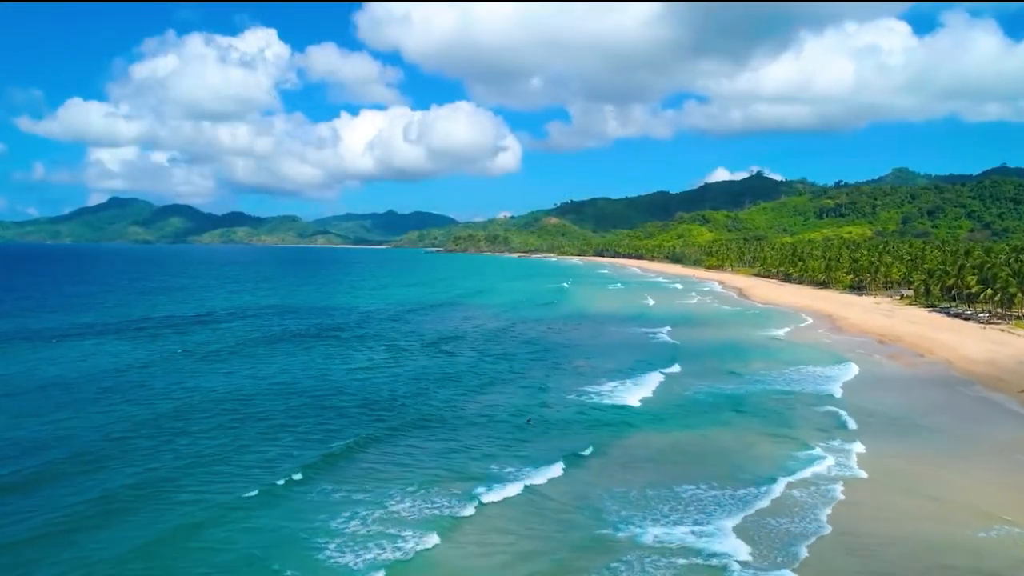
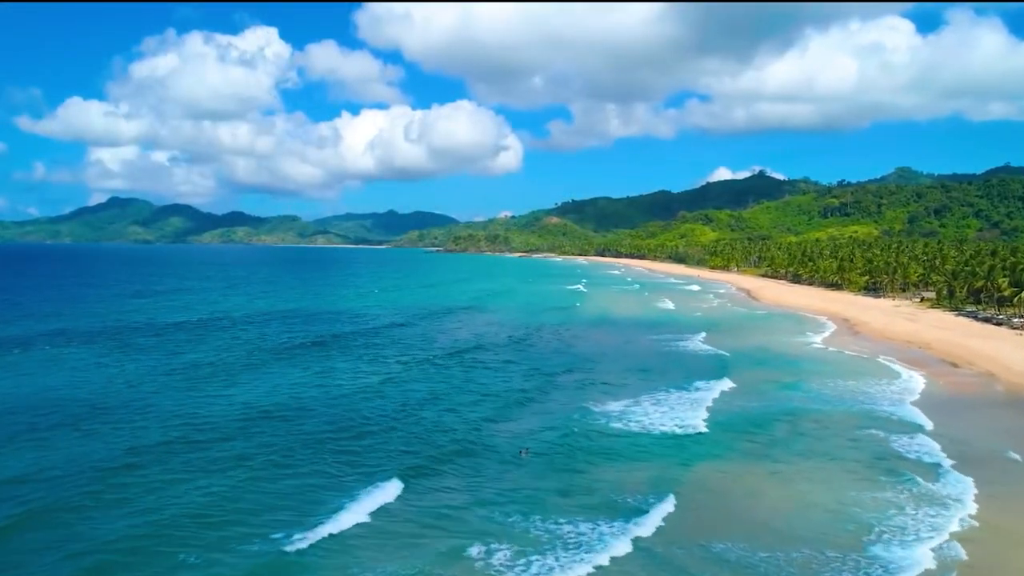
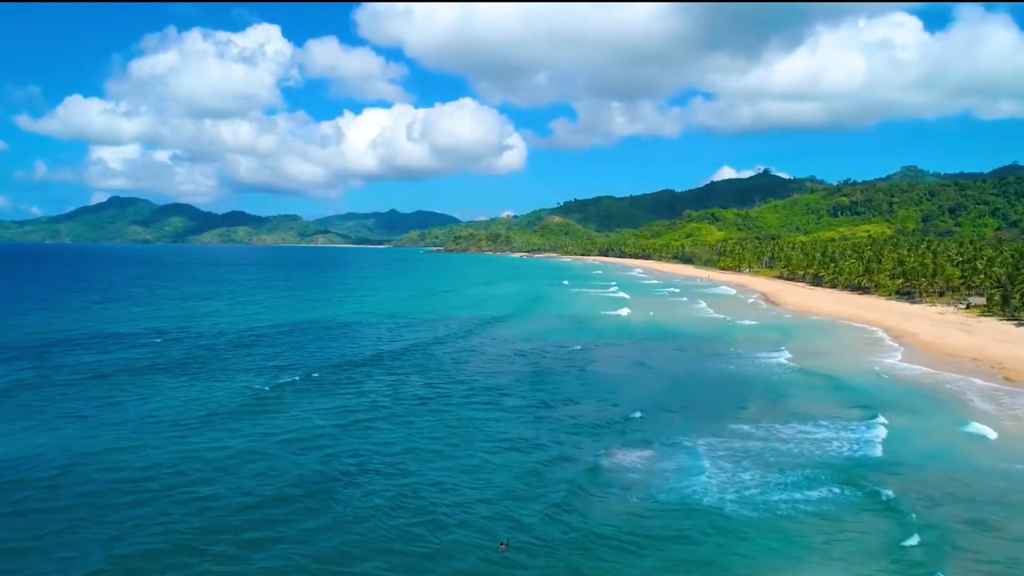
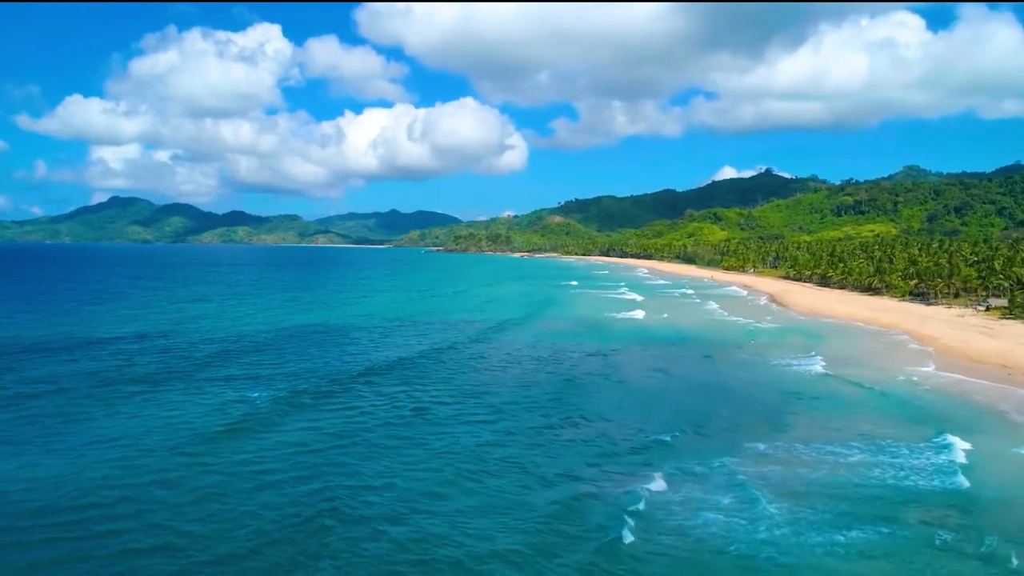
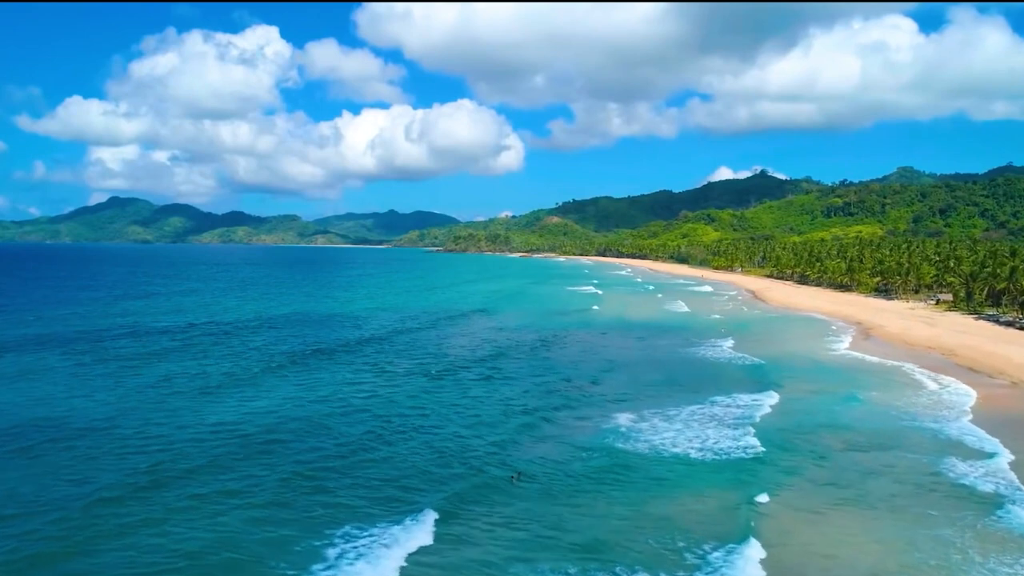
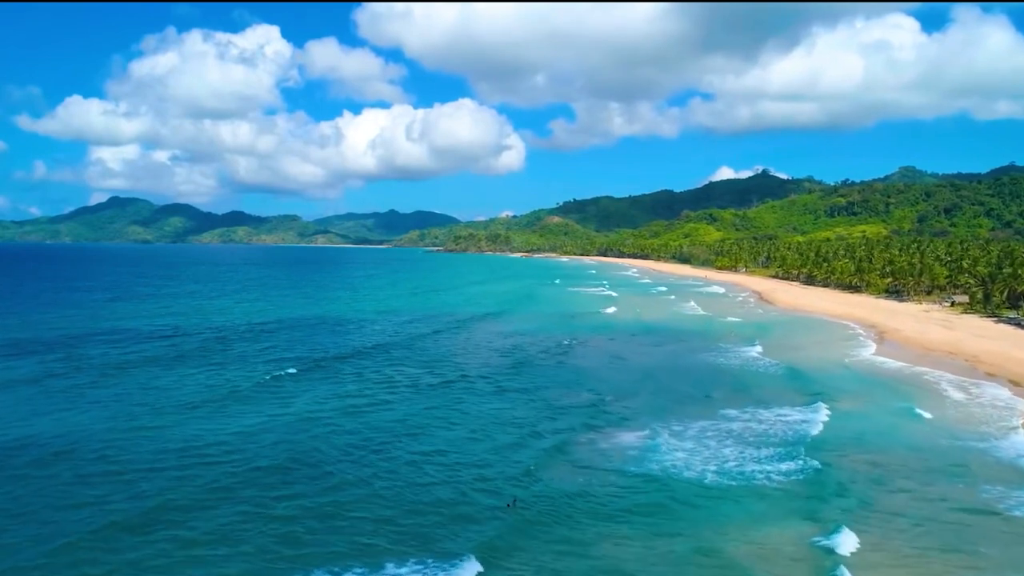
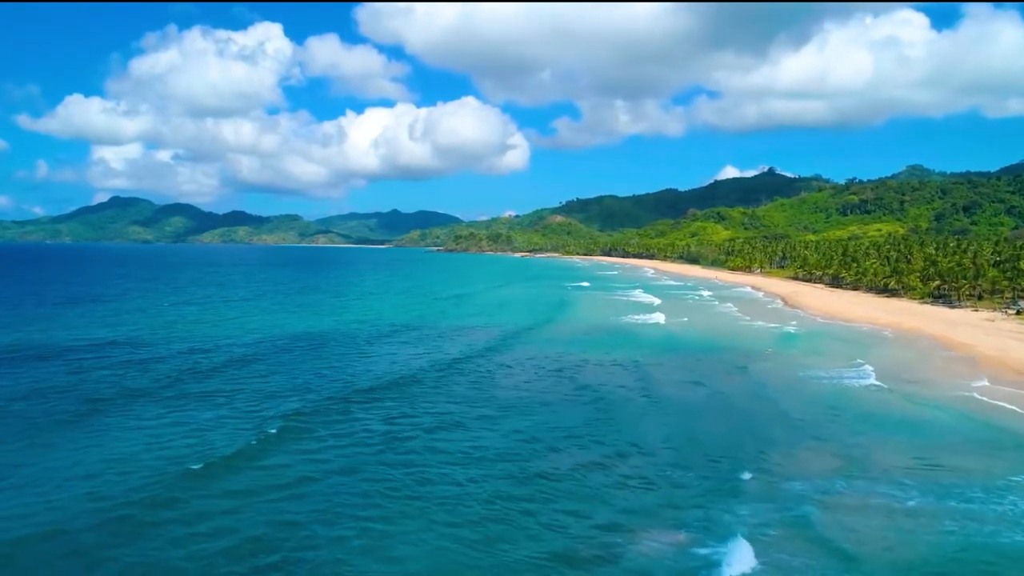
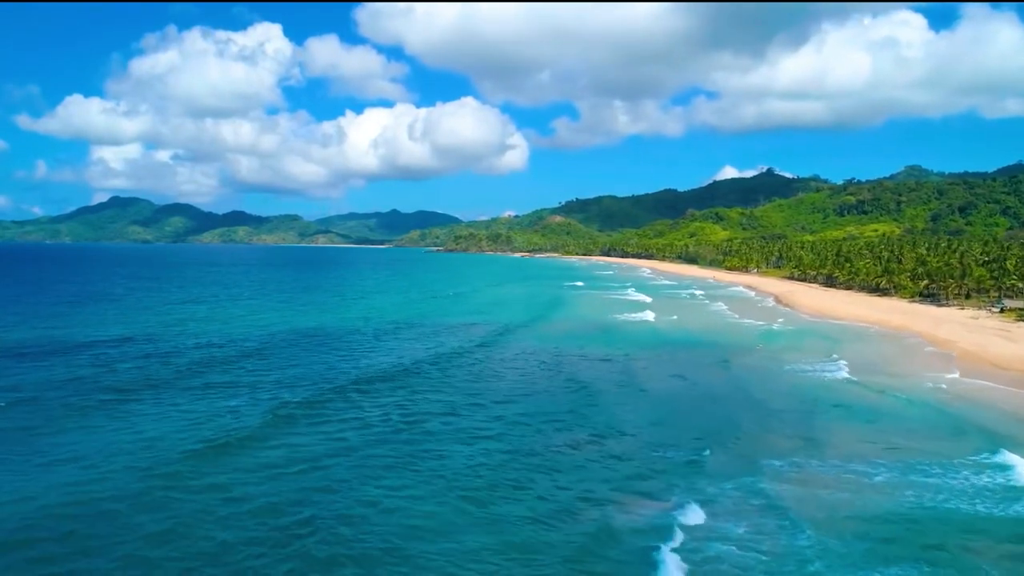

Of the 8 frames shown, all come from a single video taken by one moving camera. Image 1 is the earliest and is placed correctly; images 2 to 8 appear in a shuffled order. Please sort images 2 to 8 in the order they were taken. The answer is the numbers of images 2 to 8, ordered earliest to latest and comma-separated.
2, 5, 6, 3, 4, 8, 7
